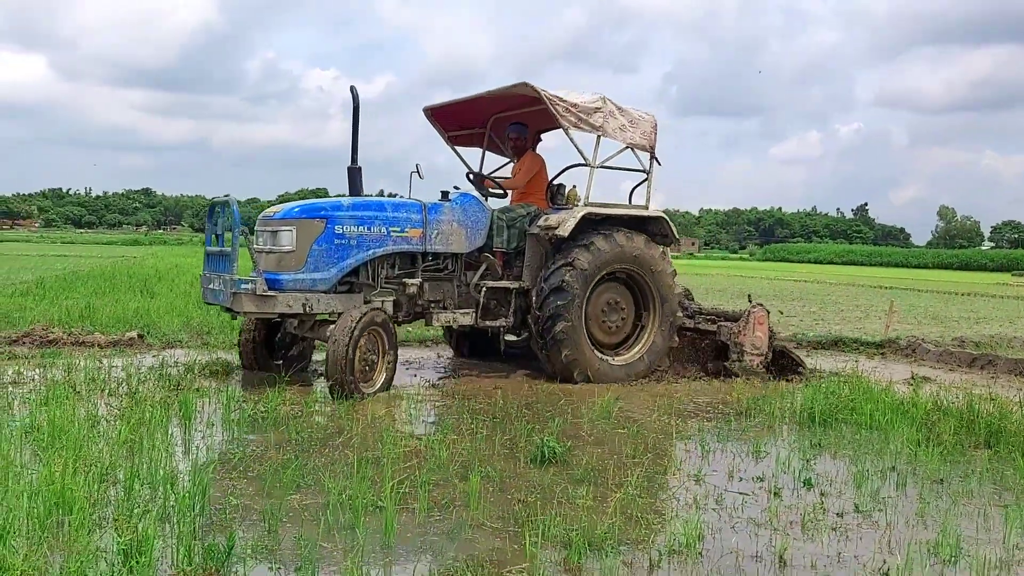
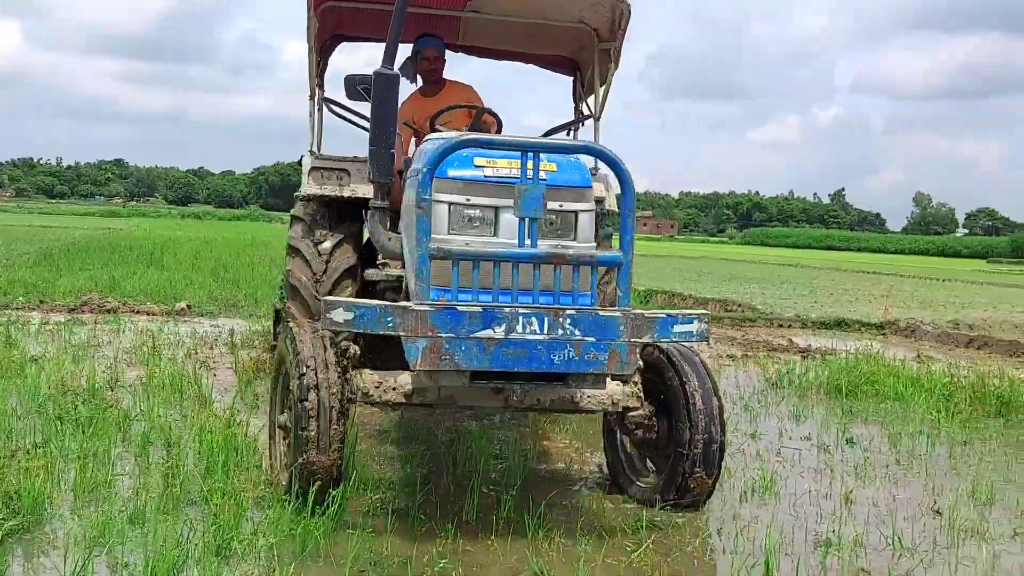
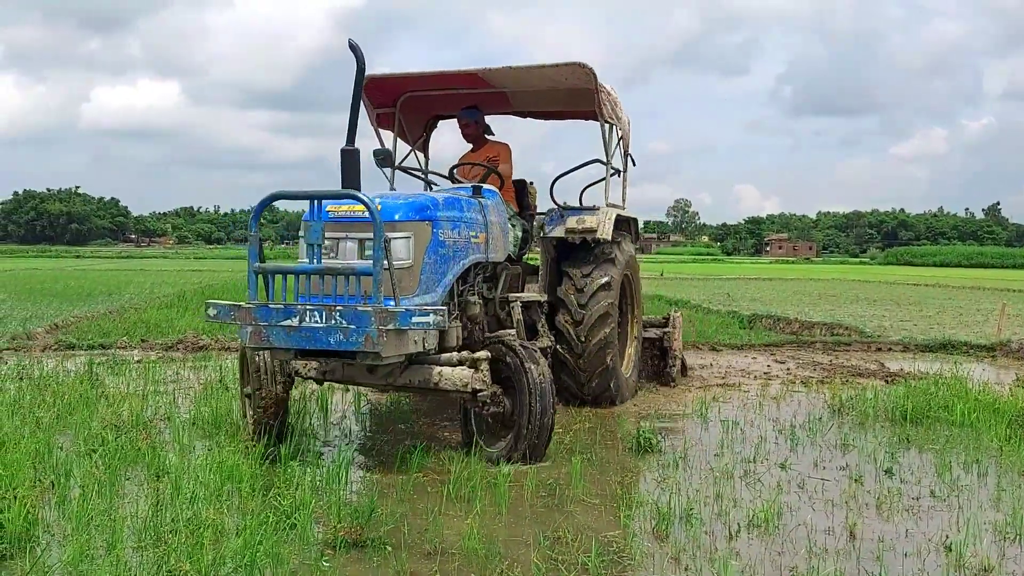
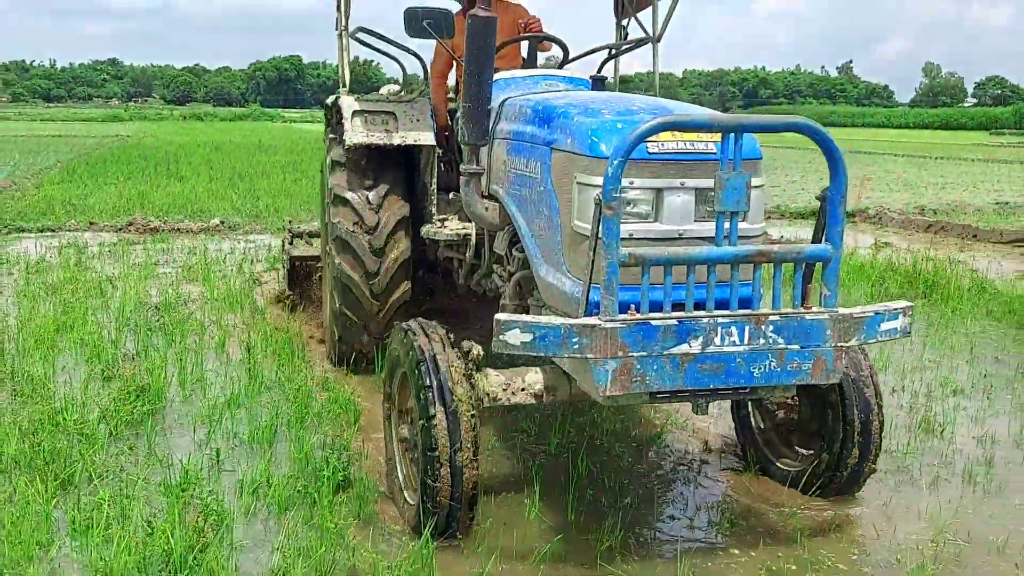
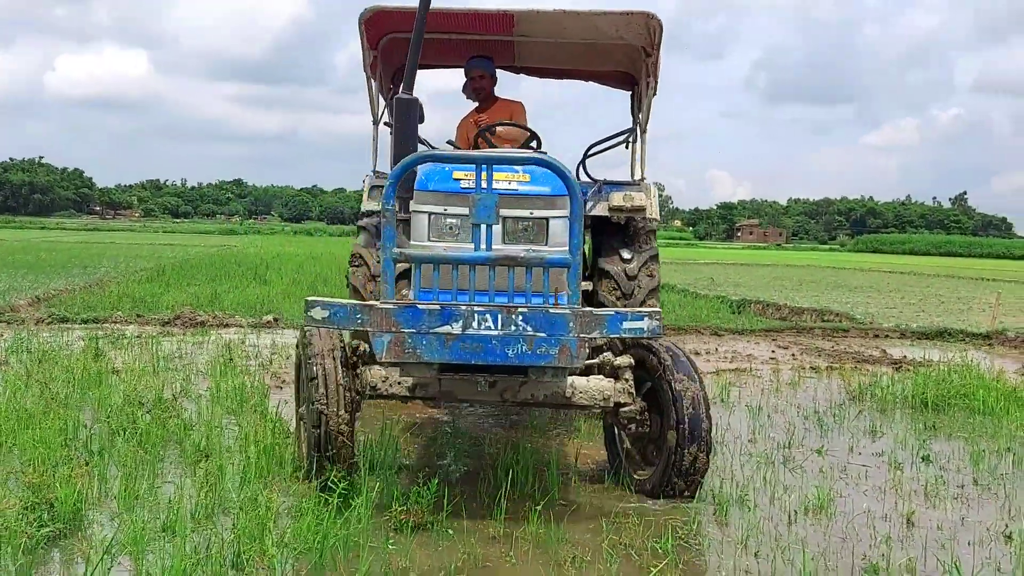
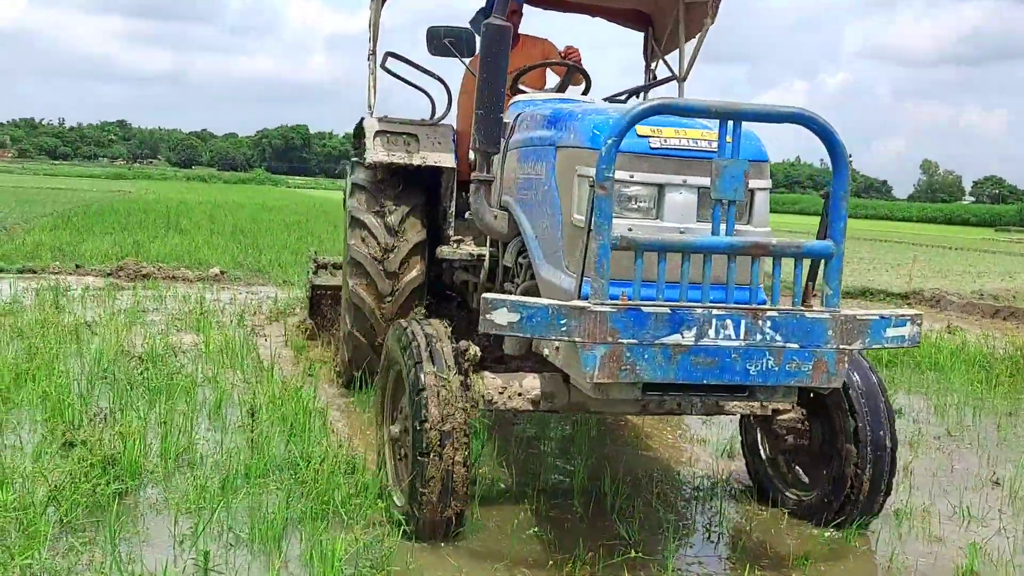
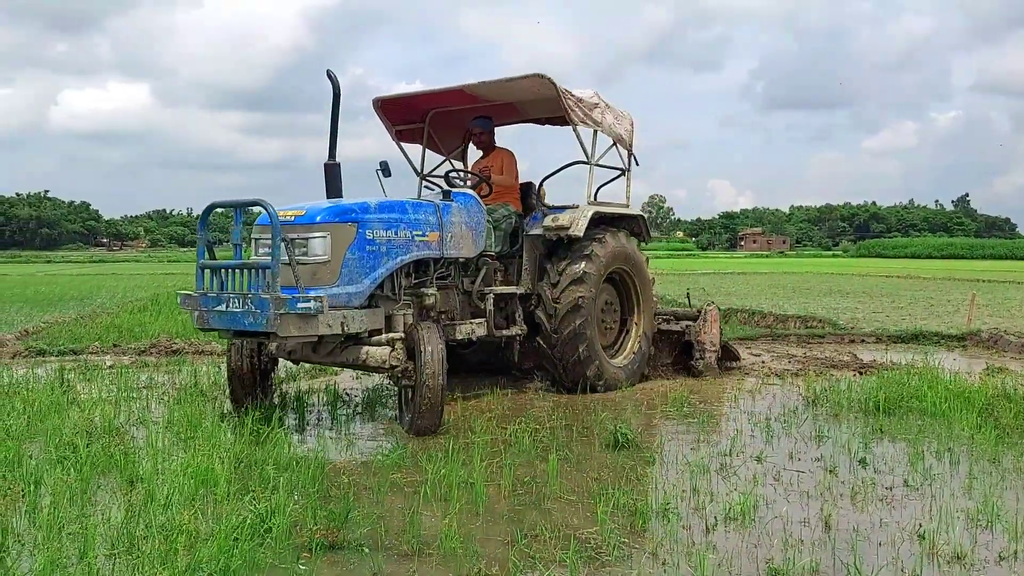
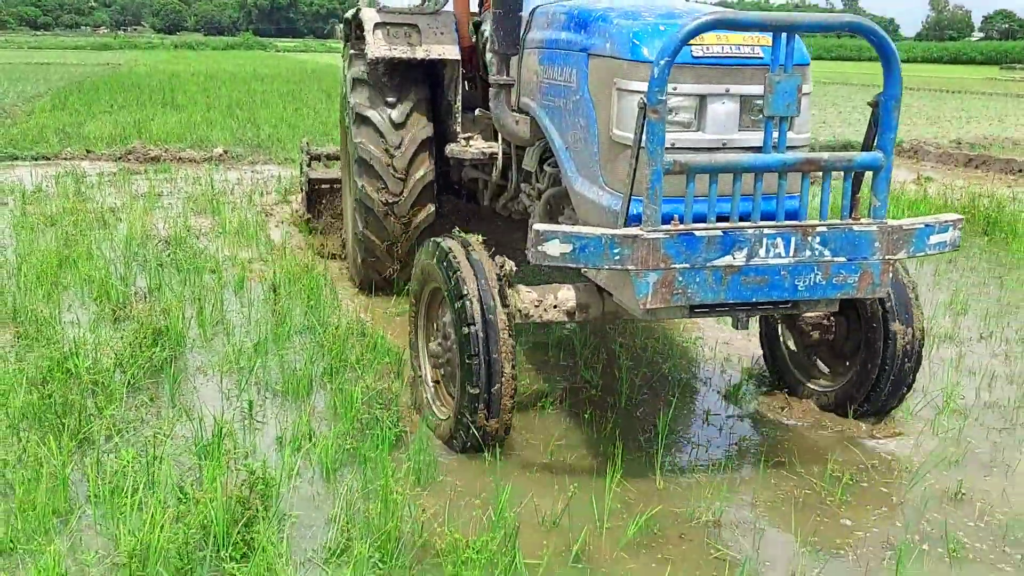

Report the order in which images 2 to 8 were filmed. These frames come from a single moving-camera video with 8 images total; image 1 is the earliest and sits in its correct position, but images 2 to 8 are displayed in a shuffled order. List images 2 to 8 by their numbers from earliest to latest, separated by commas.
7, 3, 5, 2, 6, 8, 4
